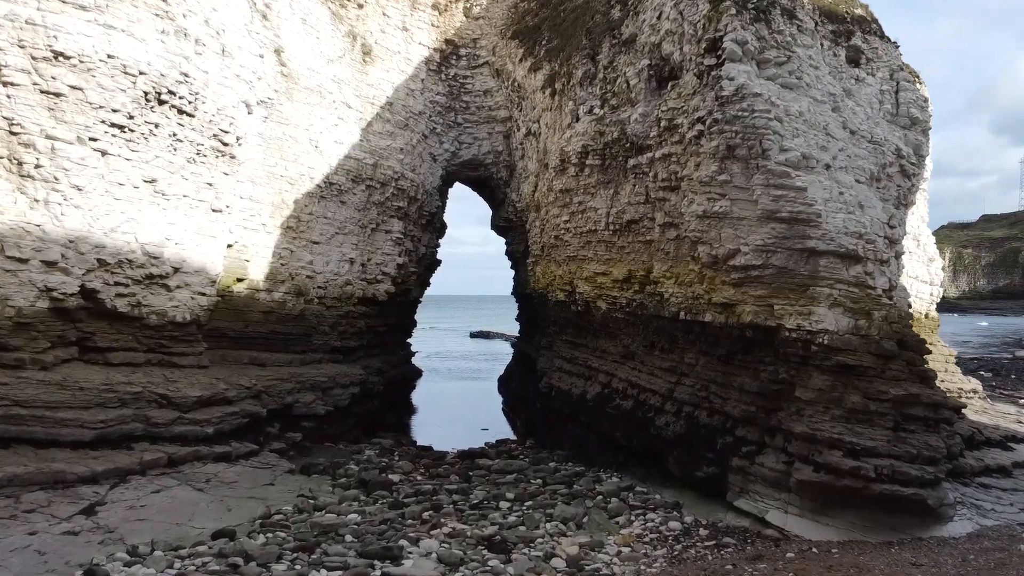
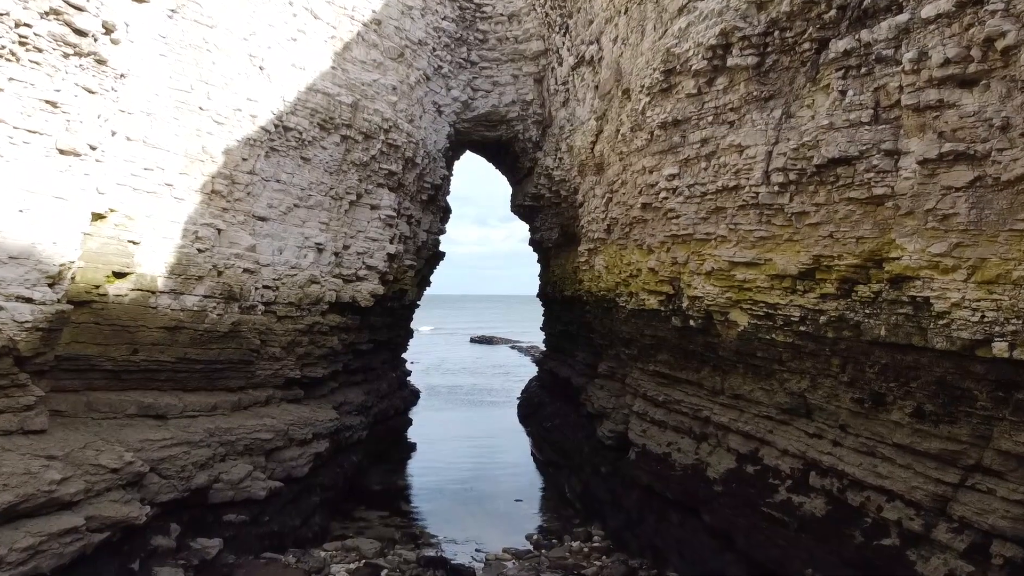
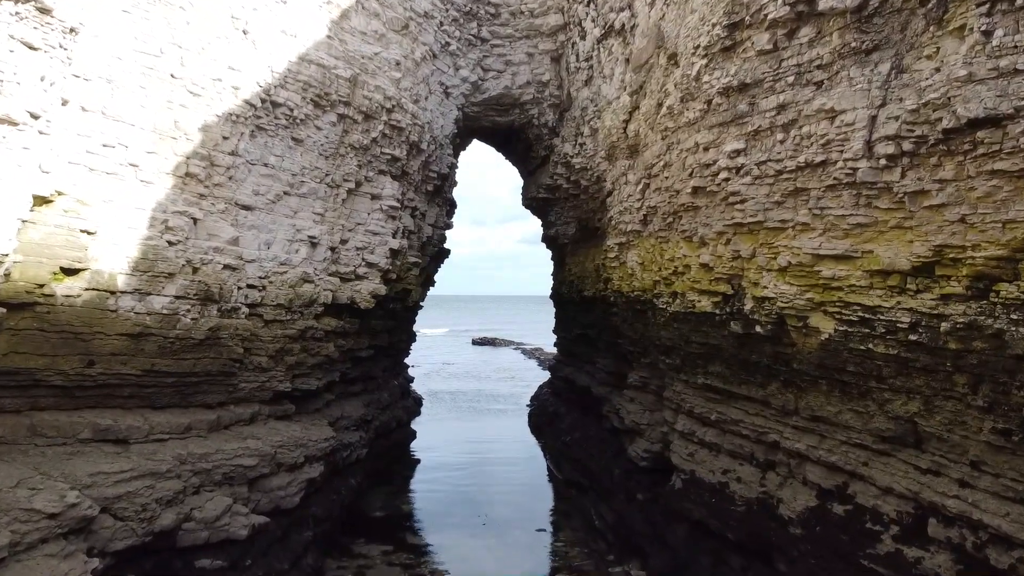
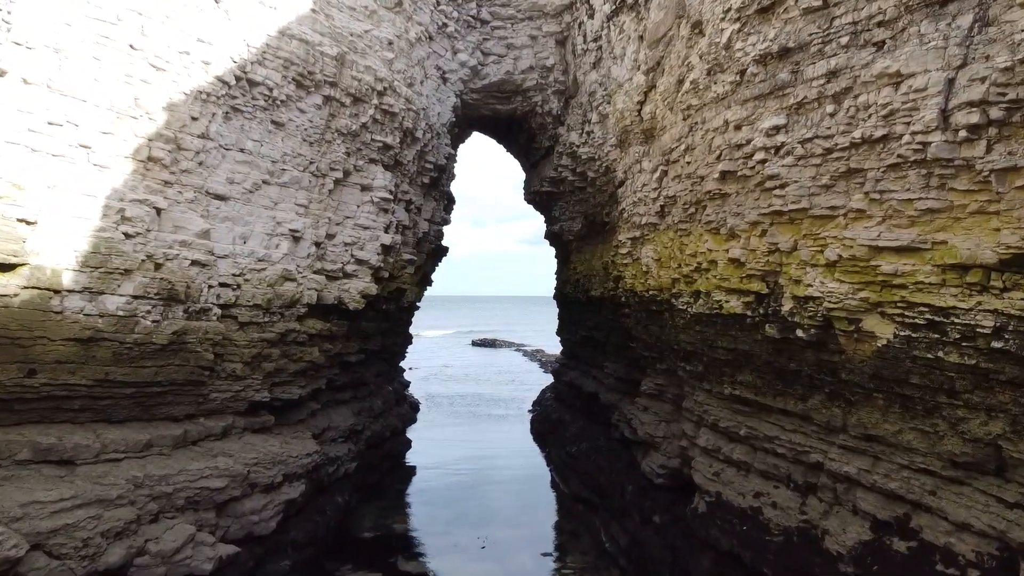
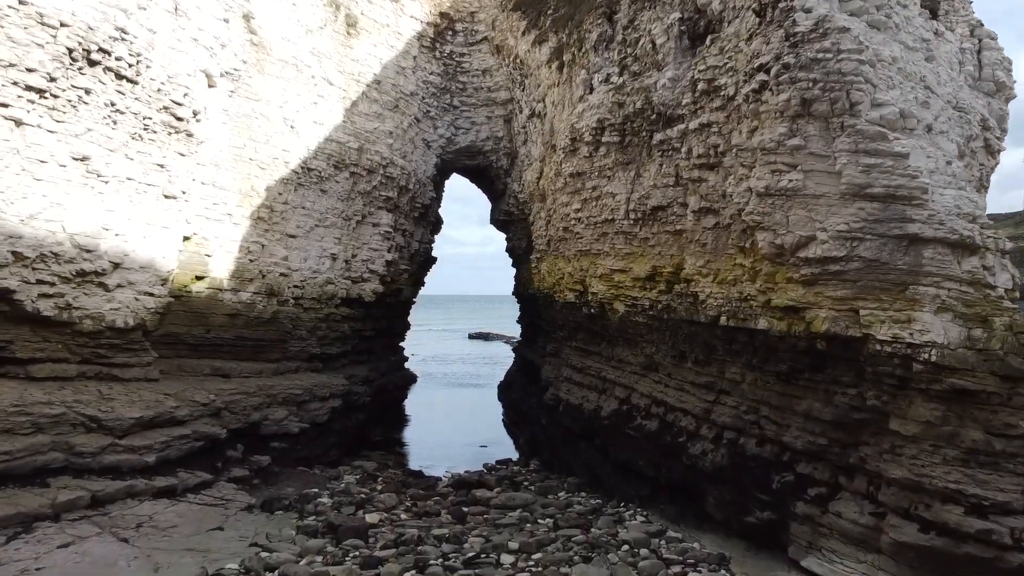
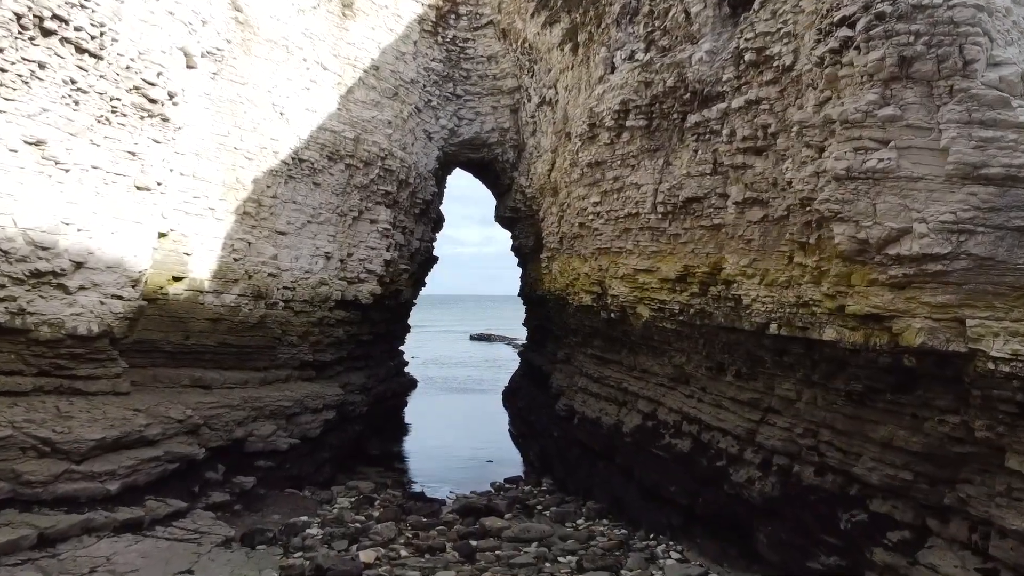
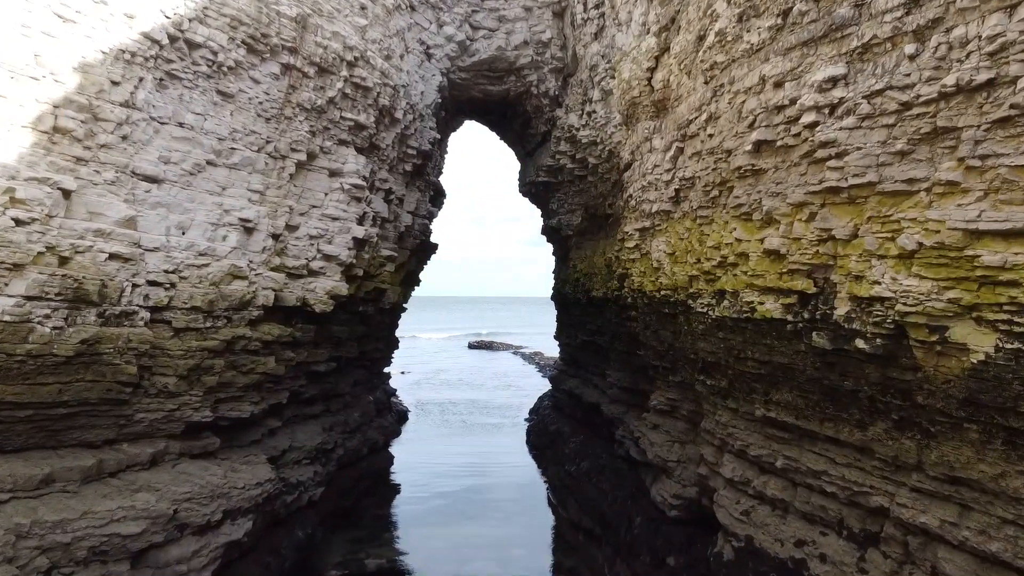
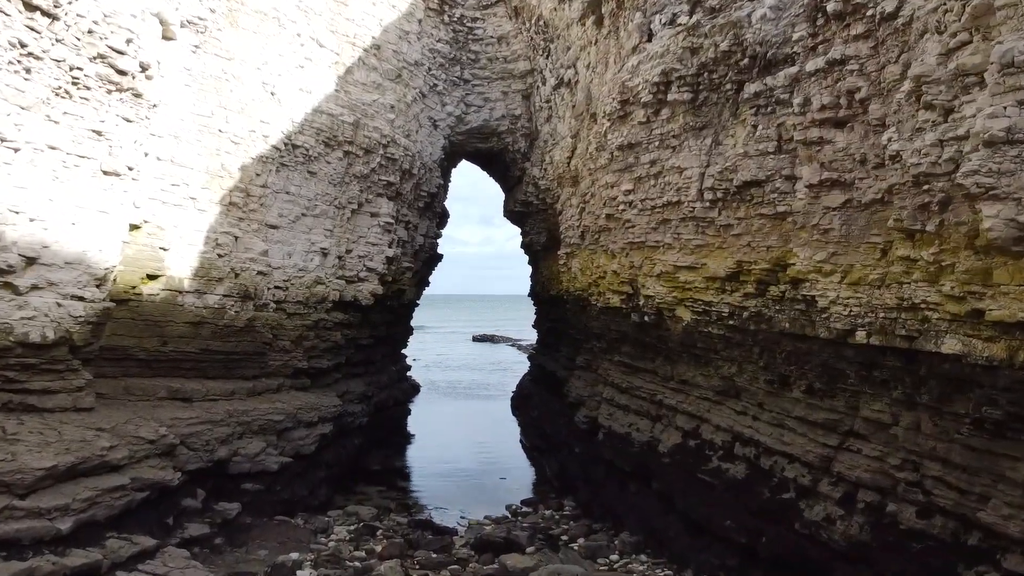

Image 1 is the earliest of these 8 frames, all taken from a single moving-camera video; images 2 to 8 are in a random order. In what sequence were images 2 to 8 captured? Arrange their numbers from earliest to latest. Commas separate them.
5, 6, 8, 2, 3, 4, 7
